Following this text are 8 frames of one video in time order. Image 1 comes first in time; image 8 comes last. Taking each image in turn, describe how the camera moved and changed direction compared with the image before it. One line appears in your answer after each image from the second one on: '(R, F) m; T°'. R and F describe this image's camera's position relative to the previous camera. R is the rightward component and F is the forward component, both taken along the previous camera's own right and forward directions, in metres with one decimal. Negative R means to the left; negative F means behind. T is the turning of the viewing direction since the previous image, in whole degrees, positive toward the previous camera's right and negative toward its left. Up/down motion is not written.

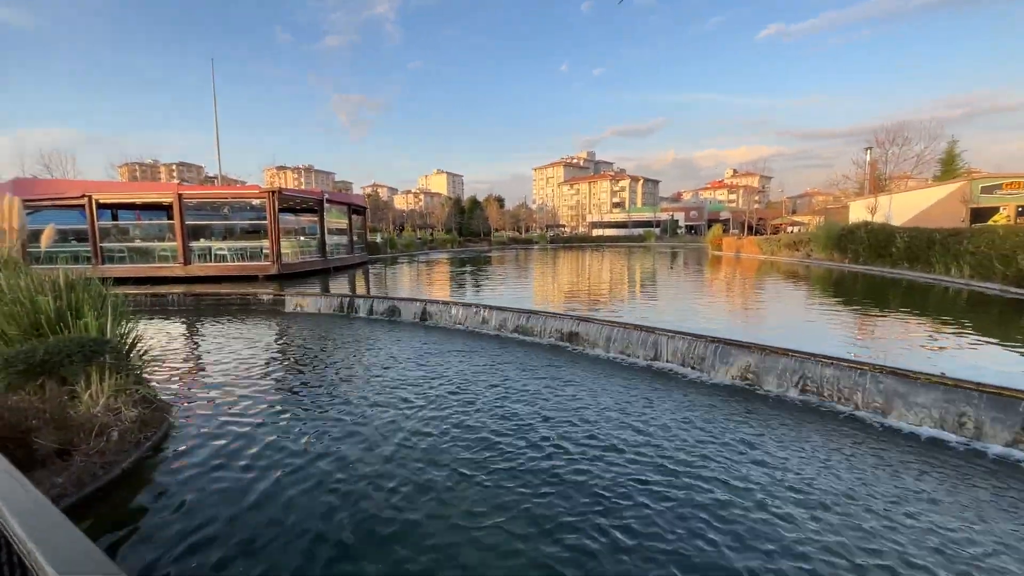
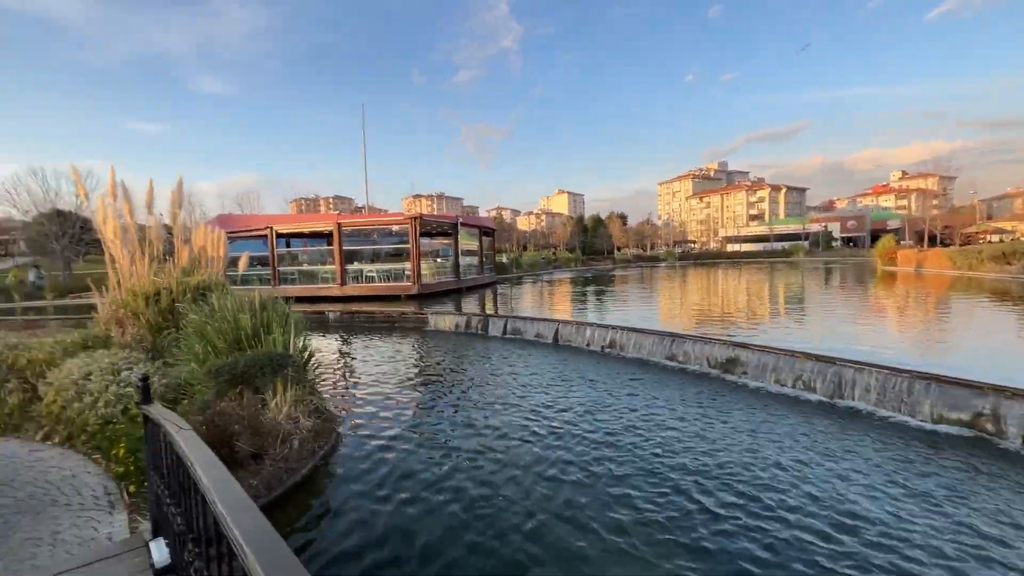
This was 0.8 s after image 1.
(-0.3, +0.2) m; -14°
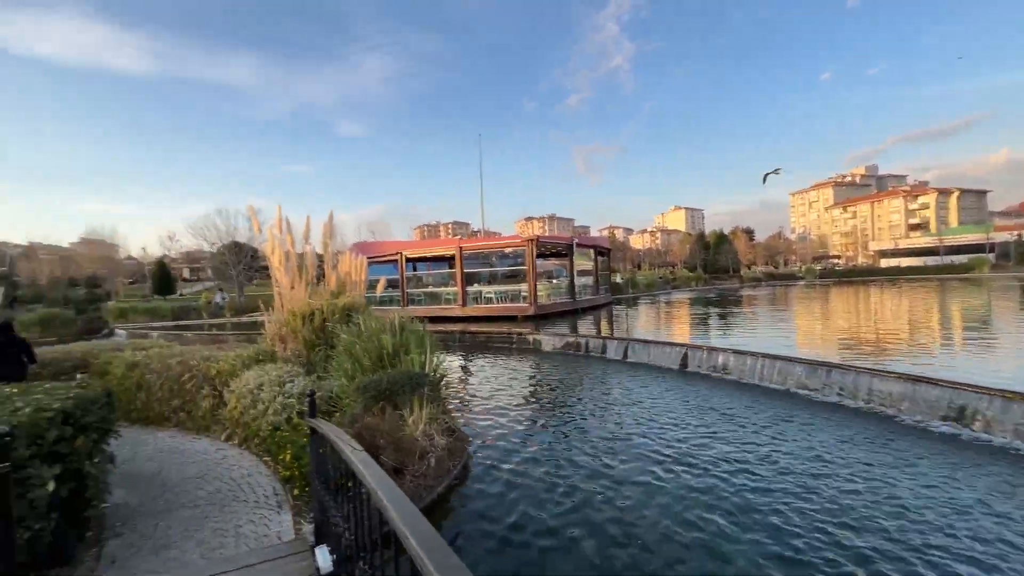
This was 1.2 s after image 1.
(-0.2, +0.1) m; -13°
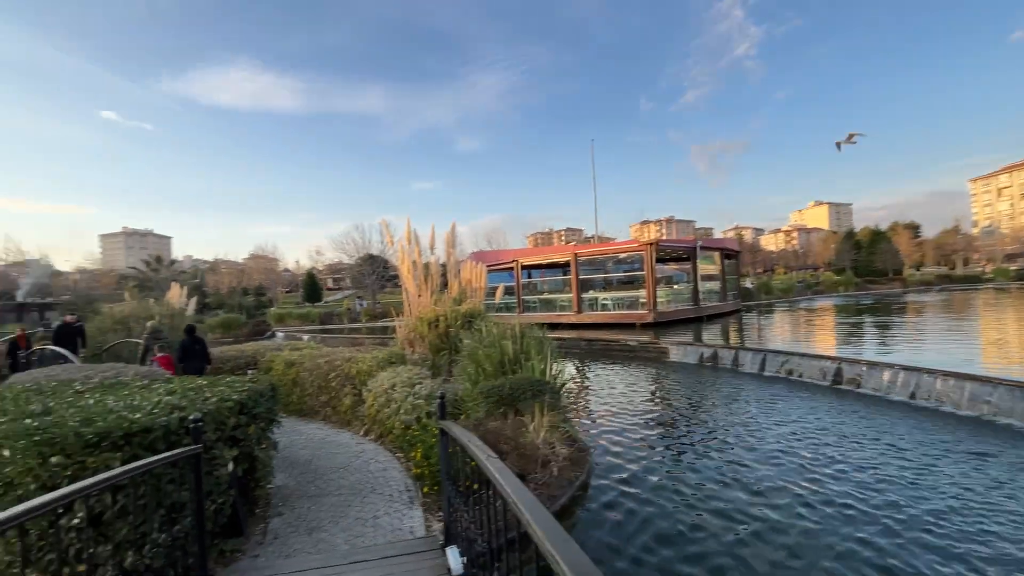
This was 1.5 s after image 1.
(-0.1, +0.1) m; -14°
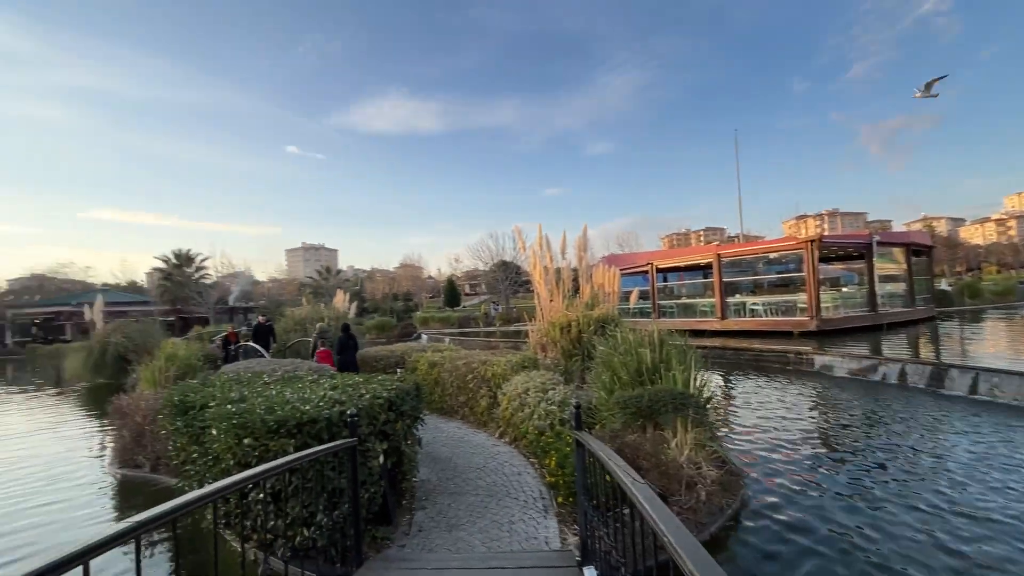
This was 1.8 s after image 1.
(0.0, +0.1) m; -16°
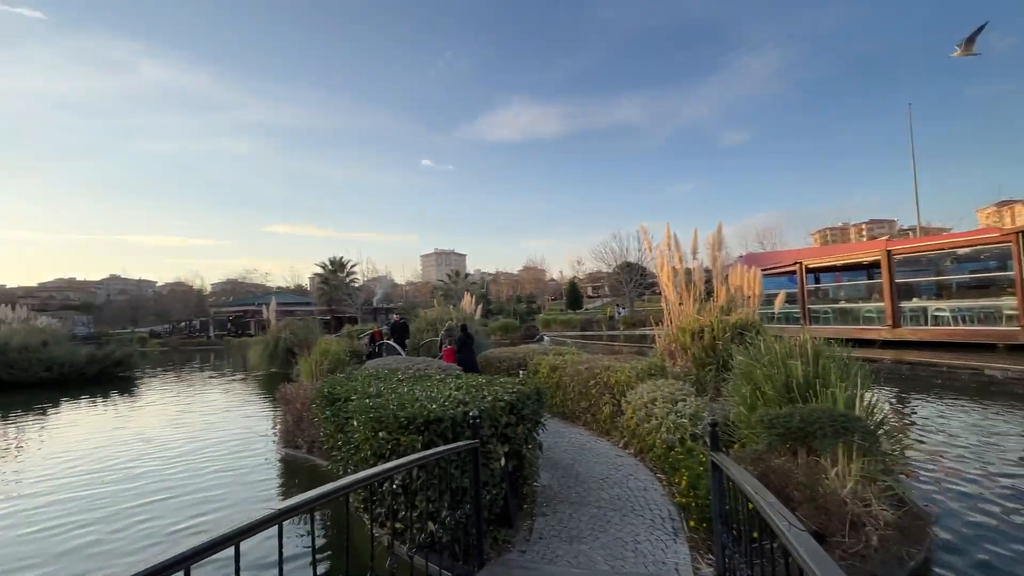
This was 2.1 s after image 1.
(0.0, +0.1) m; -15°
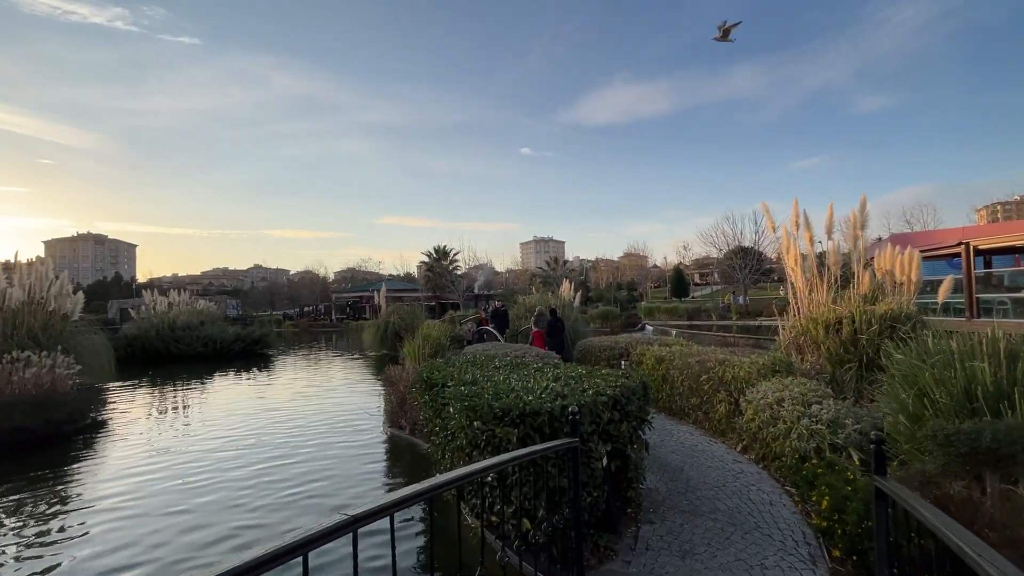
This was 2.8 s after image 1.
(0.0, +0.3) m; -12°
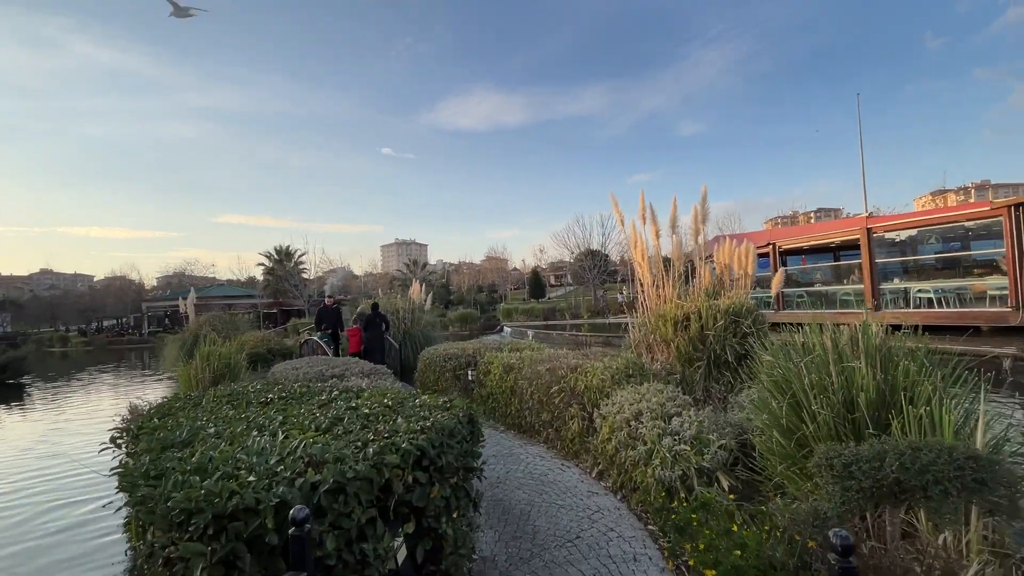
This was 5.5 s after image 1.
(+0.5, +1.1) m; +16°
